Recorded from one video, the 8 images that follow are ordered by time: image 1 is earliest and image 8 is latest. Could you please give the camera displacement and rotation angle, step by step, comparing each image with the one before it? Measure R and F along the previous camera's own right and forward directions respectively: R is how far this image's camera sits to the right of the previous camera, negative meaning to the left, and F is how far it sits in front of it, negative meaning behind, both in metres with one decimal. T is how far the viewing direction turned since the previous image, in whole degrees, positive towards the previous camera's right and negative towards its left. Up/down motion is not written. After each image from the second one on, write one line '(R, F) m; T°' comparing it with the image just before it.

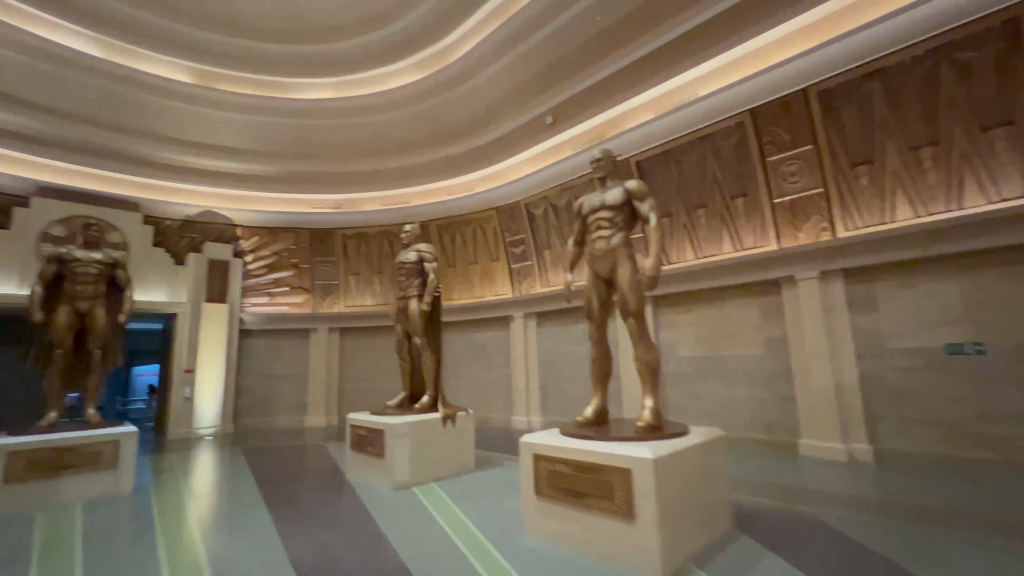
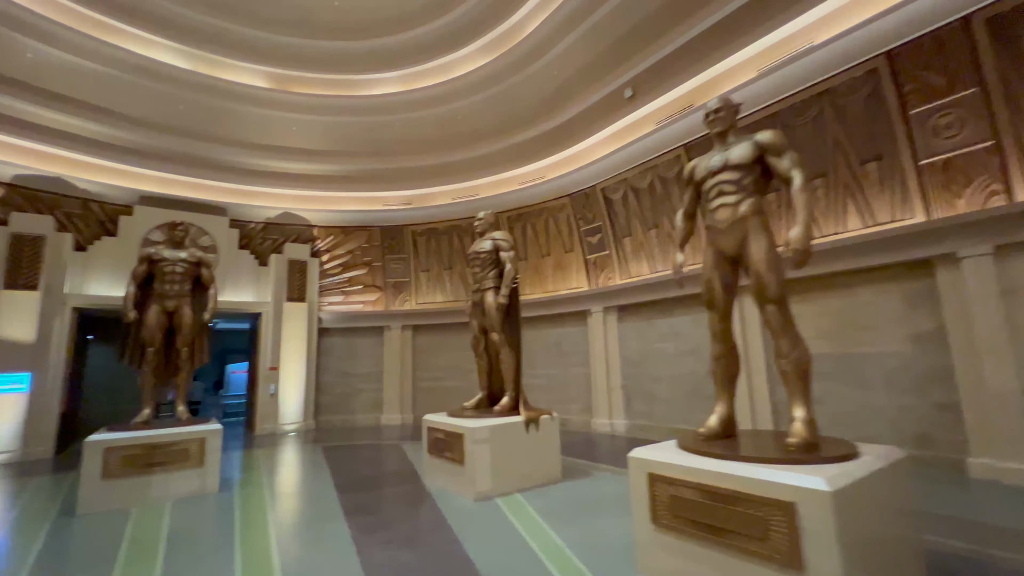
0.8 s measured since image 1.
(-0.2, +0.5) m; -8°
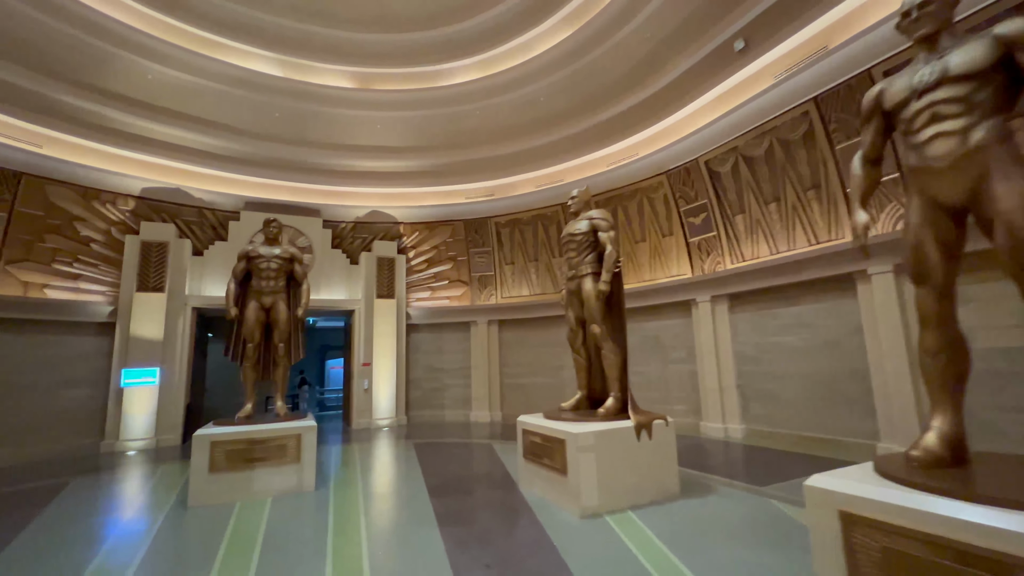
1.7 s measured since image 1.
(-0.2, +0.5) m; -10°
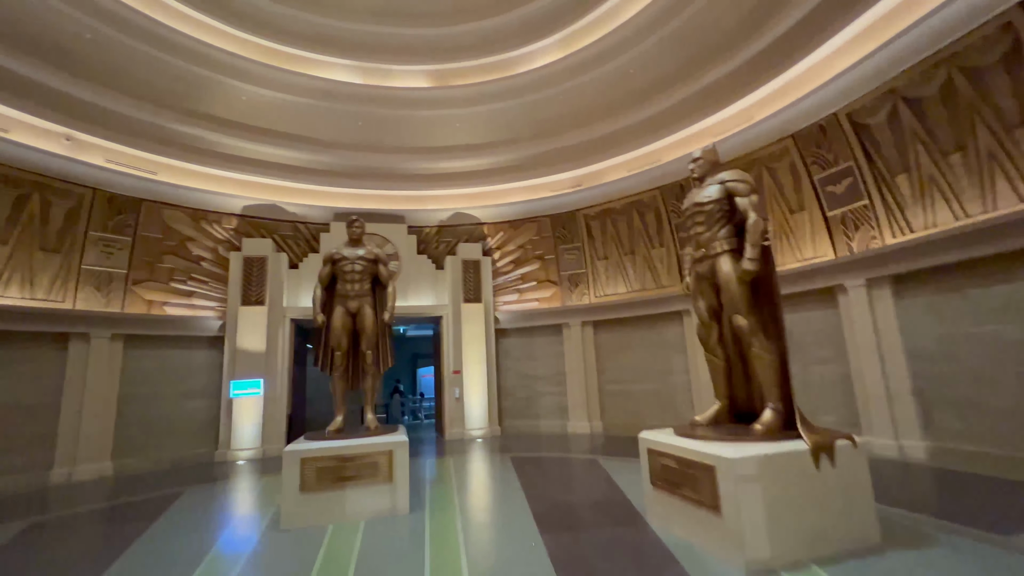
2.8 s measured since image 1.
(-0.3, +0.7) m; -10°
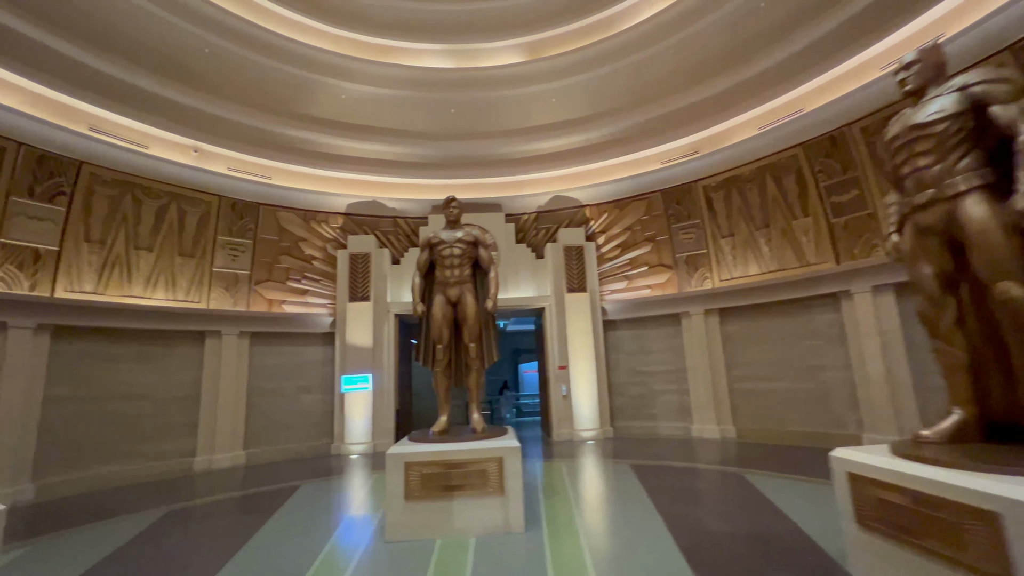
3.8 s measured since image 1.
(-0.2, +0.7) m; -12°
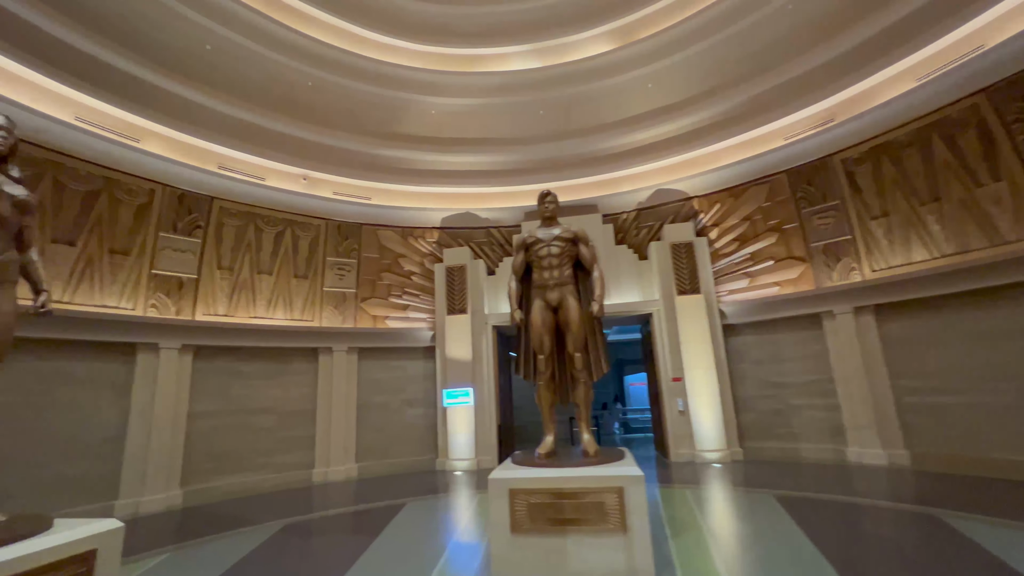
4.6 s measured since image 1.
(-0.1, +0.5) m; -12°
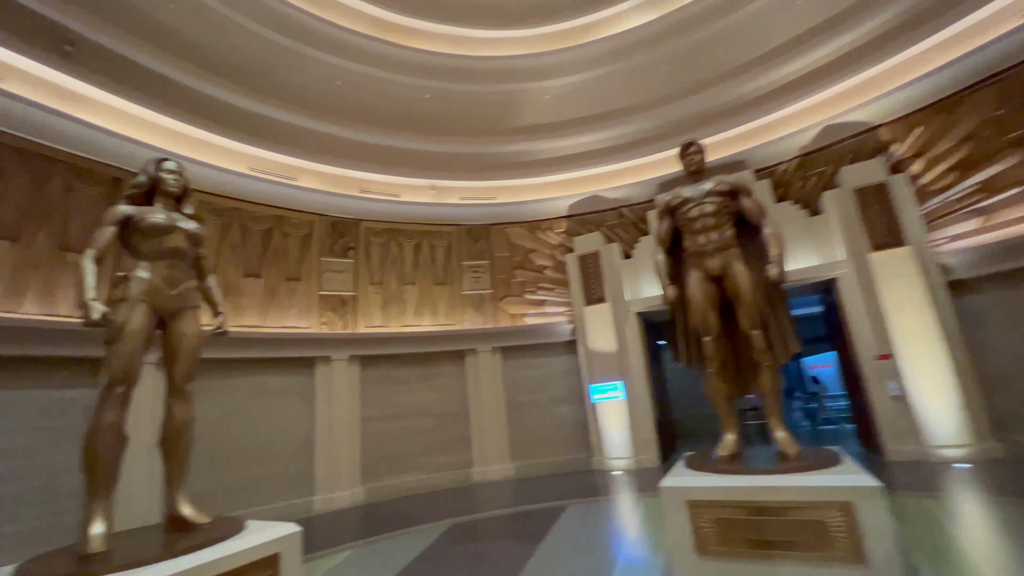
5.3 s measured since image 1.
(-0.1, +0.4) m; -17°
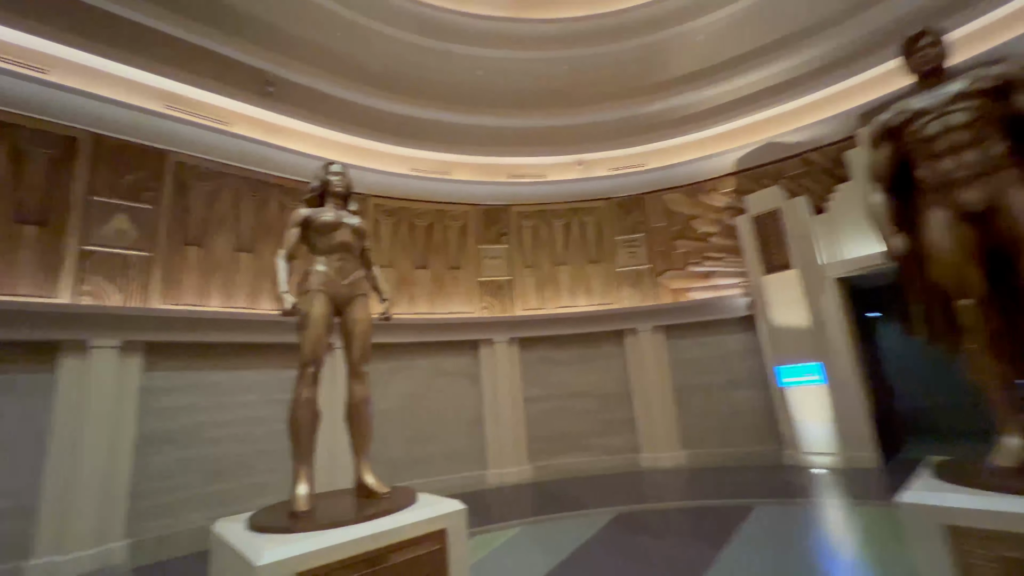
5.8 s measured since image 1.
(0.0, +0.3) m; -20°
